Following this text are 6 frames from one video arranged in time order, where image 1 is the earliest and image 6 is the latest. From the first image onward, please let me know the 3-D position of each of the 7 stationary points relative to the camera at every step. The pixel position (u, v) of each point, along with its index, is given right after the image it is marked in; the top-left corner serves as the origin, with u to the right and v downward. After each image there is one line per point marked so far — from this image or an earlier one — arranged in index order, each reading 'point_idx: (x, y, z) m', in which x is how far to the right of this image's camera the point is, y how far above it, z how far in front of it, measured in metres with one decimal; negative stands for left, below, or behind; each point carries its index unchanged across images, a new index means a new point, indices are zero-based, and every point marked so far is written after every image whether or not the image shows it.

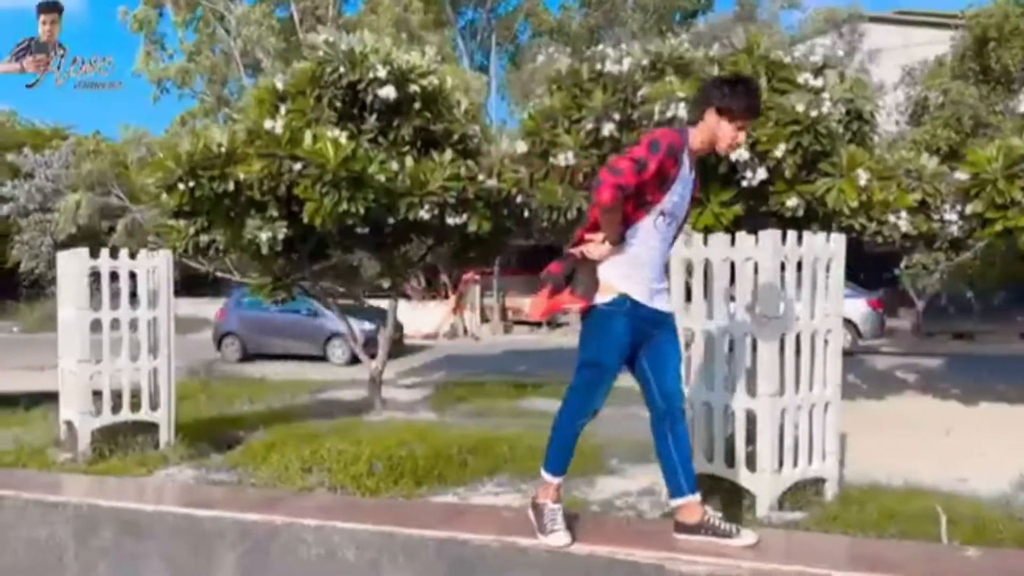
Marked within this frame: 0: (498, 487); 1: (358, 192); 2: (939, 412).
0: (-0.1, -1.5, +6.2) m
1: (-1.7, +1.0, +8.8) m
2: (+6.2, -1.8, +11.7) m
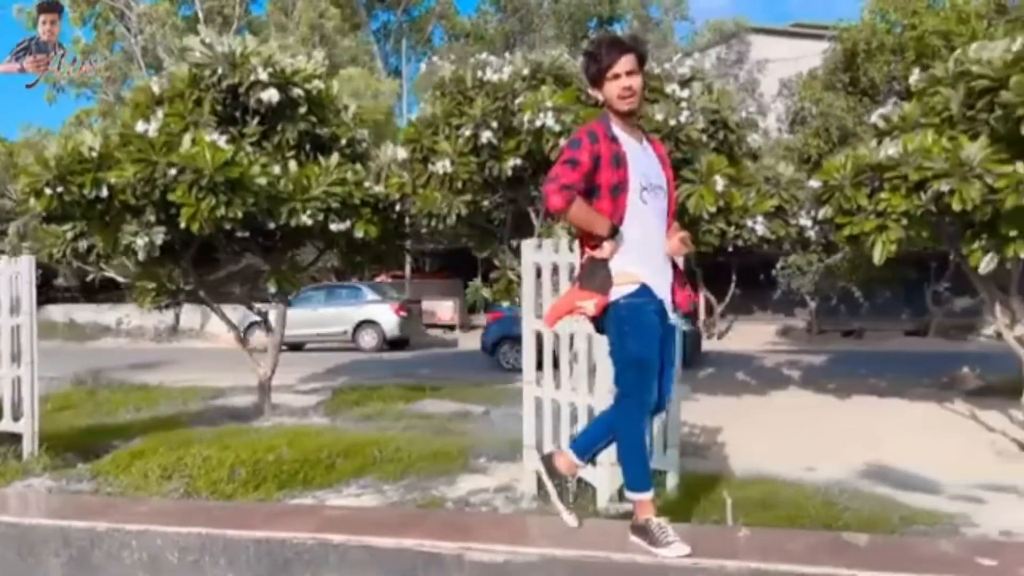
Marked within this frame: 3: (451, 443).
0: (-1.2, -1.6, +6.3) m
1: (-3.0, +1.0, +8.8) m
2: (+4.6, -1.8, +12.4) m
3: (-0.6, -1.5, +7.7) m
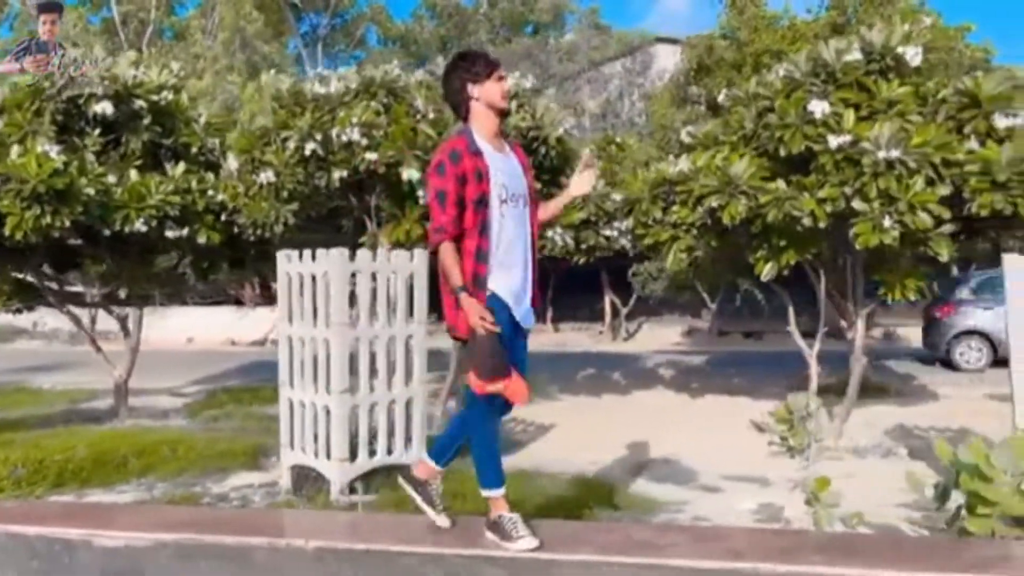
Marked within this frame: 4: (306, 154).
0: (-3.1, -1.6, +6.7) m
1: (-5.0, +0.9, +9.1) m
2: (+2.4, -1.9, +13.0) m
3: (-2.6, -1.5, +8.1) m
4: (-2.4, +1.5, +9.4) m
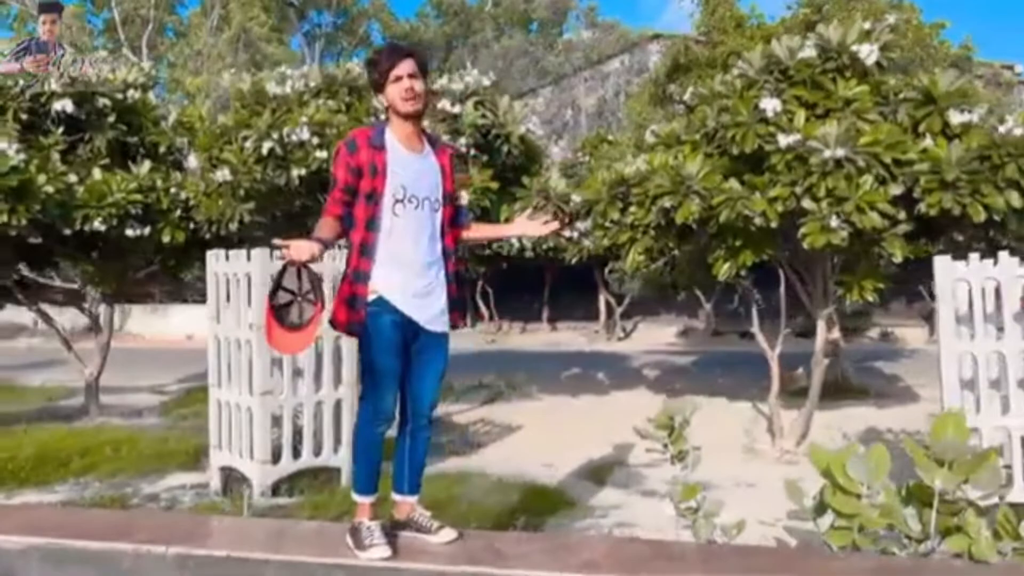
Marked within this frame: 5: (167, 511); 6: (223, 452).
0: (-3.7, -1.6, +6.7) m
1: (-5.5, +0.9, +9.1) m
2: (+2.0, -1.9, +12.9) m
3: (-3.1, -1.5, +8.1) m
4: (-2.8, +1.6, +9.3) m
5: (-2.5, -1.6, +5.9) m
6: (-2.2, -1.3, +6.2) m
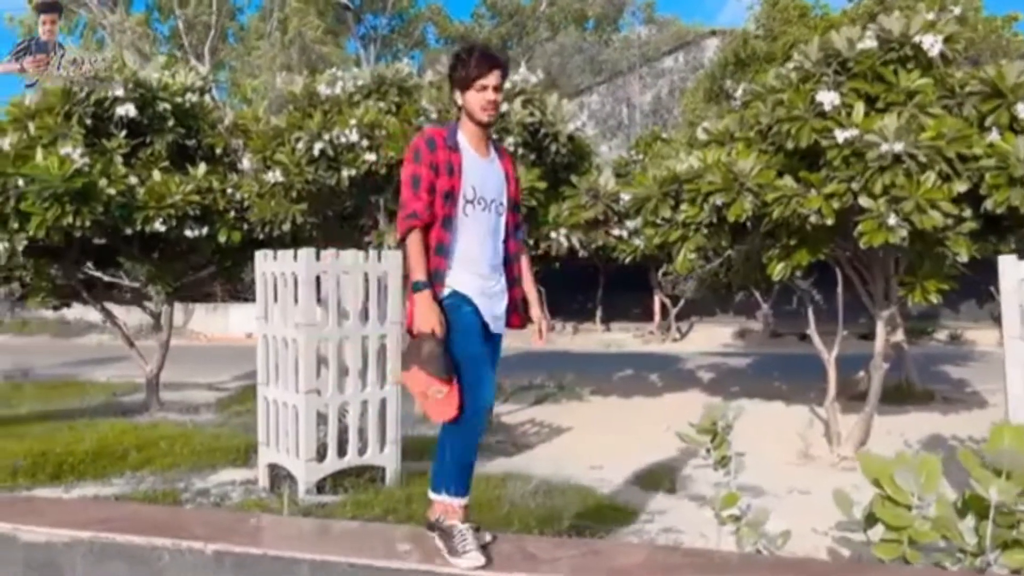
0: (-3.3, -1.6, +6.8) m
1: (-5.0, +1.0, +9.4) m
2: (+2.8, -1.9, +12.6) m
3: (-2.6, -1.5, +8.2) m
4: (-2.3, +1.6, +9.4) m
5: (-2.2, -1.6, +6.0) m
6: (-1.9, -1.3, +6.3) m
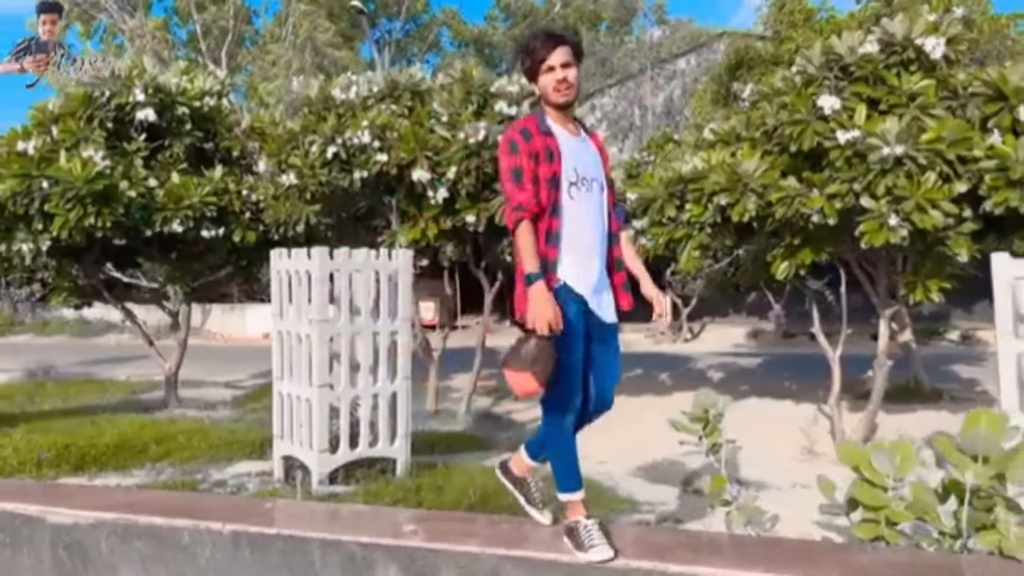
0: (-3.2, -1.6, +7.1) m
1: (-4.9, +1.0, +9.7) m
2: (+3.0, -1.9, +12.8) m
3: (-2.6, -1.5, +8.4) m
4: (-2.2, +1.6, +9.7) m
5: (-2.2, -1.6, +6.3) m
6: (-1.8, -1.2, +6.5) m
